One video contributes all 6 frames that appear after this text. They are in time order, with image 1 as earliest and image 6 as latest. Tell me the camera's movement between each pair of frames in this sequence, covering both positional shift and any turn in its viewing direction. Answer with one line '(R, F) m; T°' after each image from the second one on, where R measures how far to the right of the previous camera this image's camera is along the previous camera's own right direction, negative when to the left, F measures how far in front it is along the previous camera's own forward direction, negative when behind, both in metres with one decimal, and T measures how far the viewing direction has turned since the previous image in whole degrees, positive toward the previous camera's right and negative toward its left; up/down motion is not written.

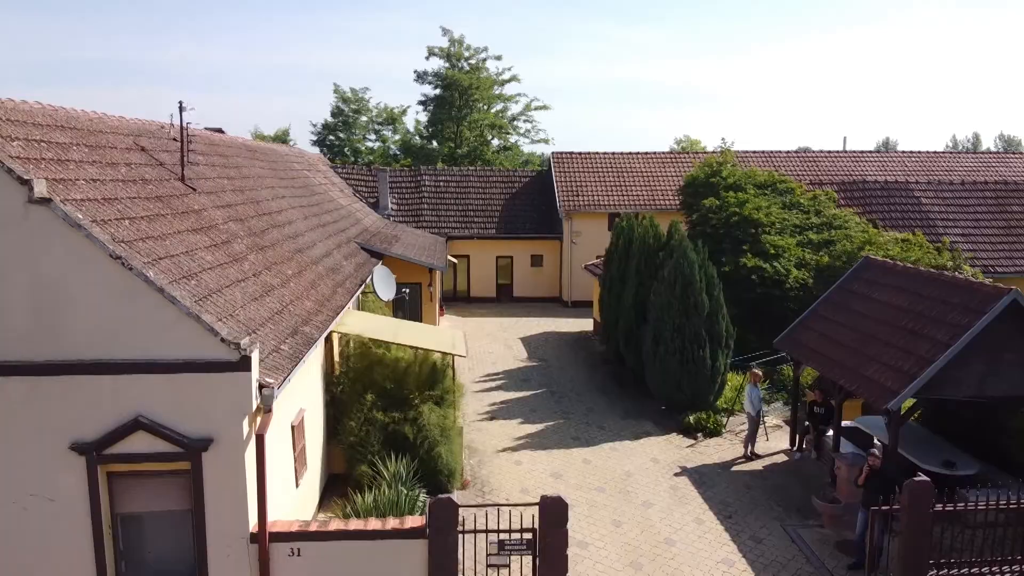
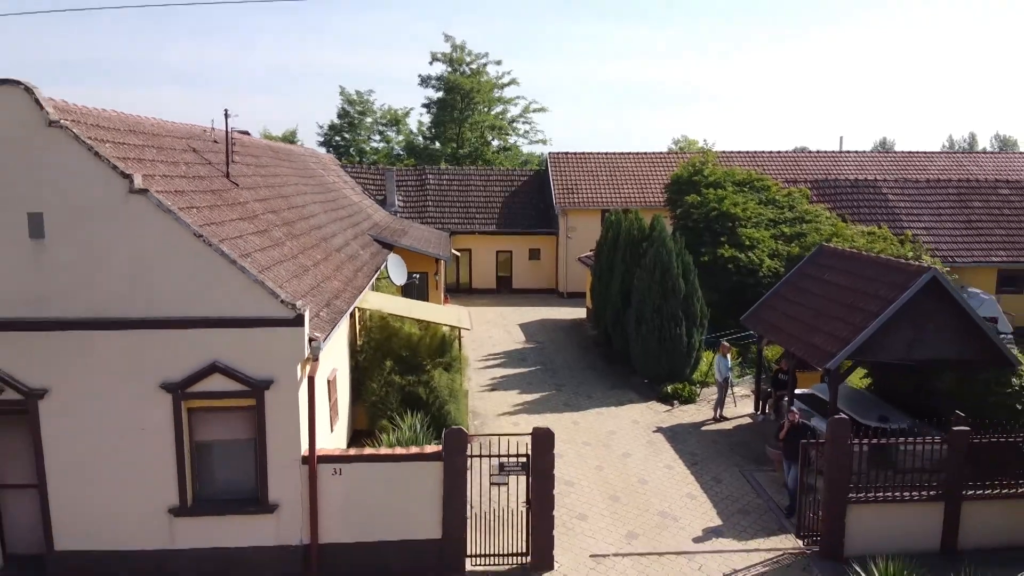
(0.0, -1.7) m; 0°
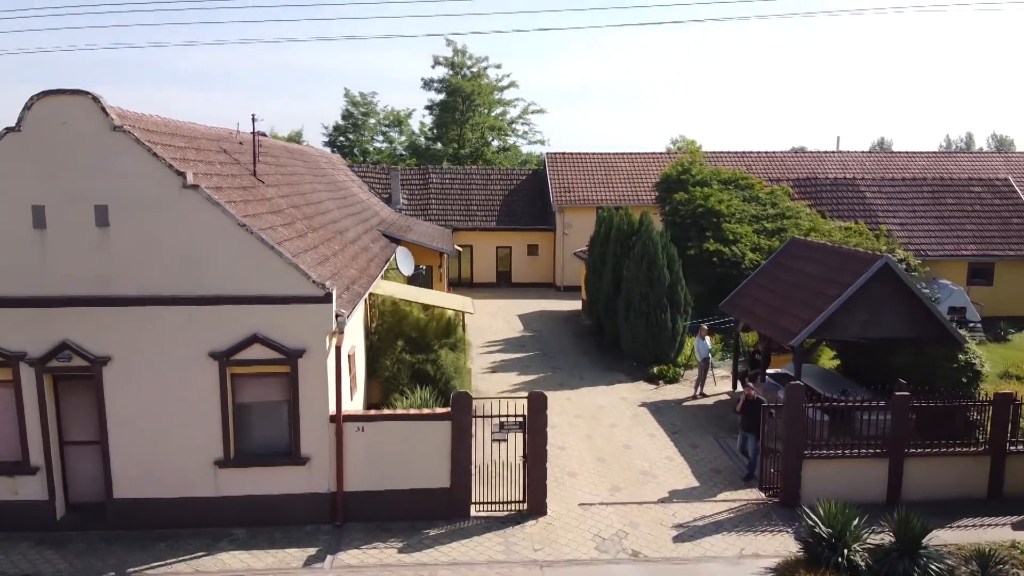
(0.0, -1.3) m; 0°
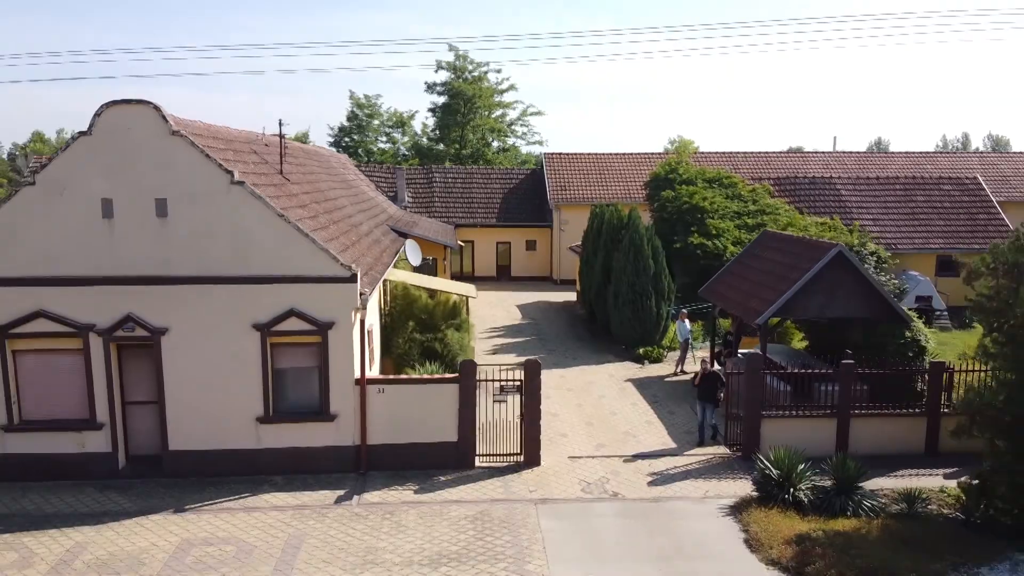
(0.0, -1.6) m; 0°
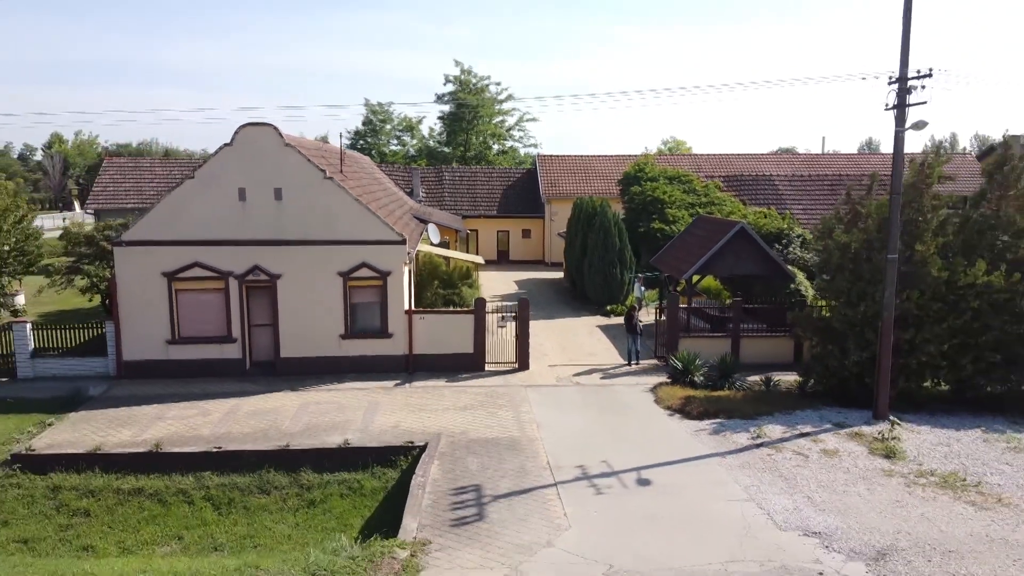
(0.0, -5.6) m; 0°
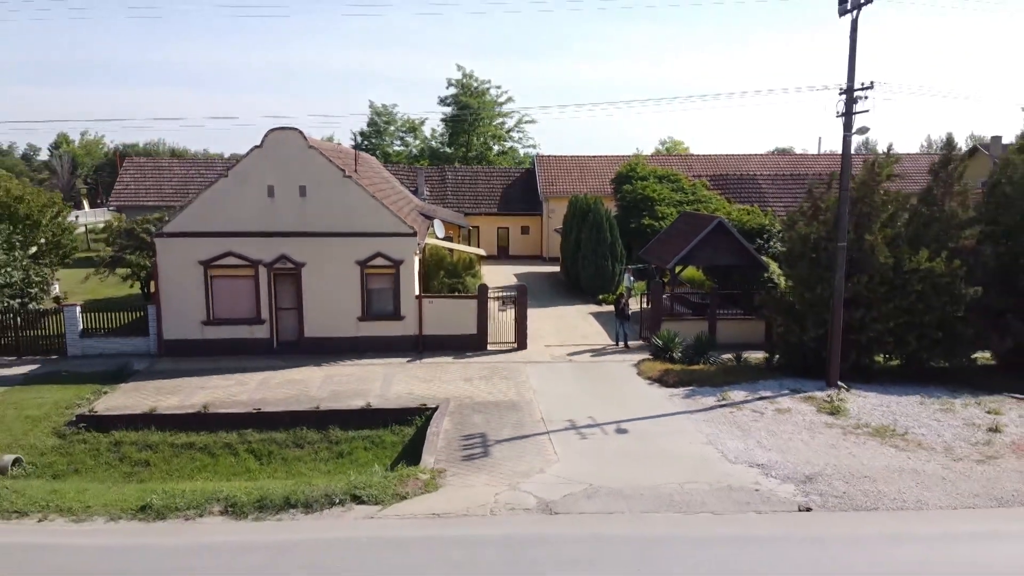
(0.0, -2.0) m; 0°
